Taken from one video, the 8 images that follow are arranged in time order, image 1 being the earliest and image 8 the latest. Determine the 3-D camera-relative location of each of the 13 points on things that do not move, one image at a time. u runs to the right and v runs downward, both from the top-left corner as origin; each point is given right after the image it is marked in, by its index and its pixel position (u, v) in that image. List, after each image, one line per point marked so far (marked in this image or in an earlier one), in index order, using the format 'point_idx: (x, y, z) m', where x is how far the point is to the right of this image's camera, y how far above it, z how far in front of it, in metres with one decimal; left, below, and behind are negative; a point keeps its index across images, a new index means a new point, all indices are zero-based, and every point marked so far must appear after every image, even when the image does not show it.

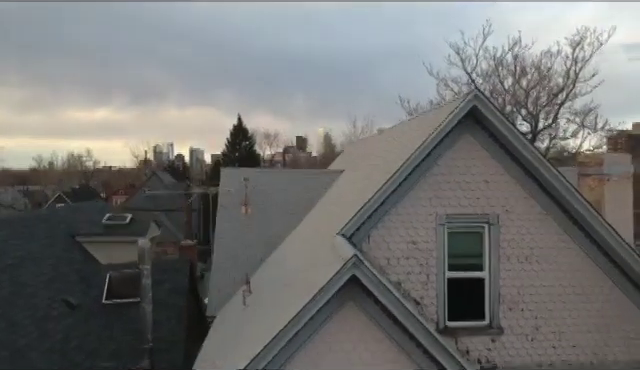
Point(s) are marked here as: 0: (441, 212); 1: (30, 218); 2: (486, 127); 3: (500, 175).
0: (+0.8, -0.2, +4.6) m
1: (-3.4, -0.4, +8.2) m
2: (+1.1, +0.4, +4.5) m
3: (+1.2, +0.1, +4.6) m
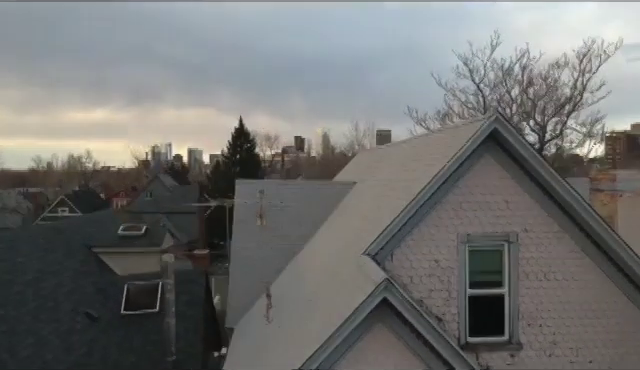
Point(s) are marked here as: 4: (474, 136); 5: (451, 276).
0: (+1.0, -0.3, +4.7) m
1: (-3.2, -0.6, +8.4) m
2: (+1.2, +0.2, +4.7) m
3: (+1.3, -0.1, +4.7) m
4: (+1.0, +0.3, +4.6) m
5: (+0.9, -0.6, +4.7) m
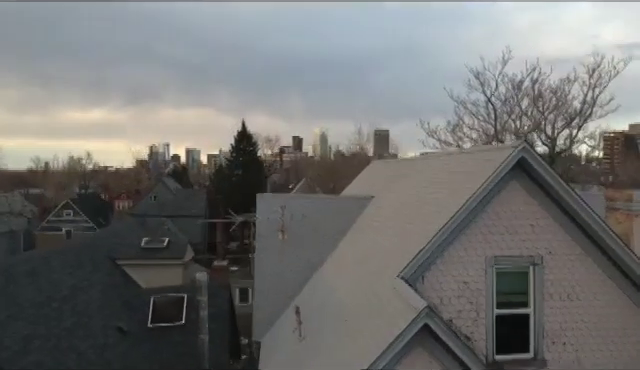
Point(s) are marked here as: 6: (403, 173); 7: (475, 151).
0: (+1.2, -0.5, +4.9) m
1: (-3.0, -0.8, +8.6) m
2: (+1.5, +0.1, +4.9) m
3: (+1.6, -0.2, +4.9) m
4: (+1.3, +0.1, +4.8) m
5: (+1.1, -0.8, +4.9) m
6: (+1.0, +0.1, +8.1) m
7: (+1.4, +0.3, +6.1) m
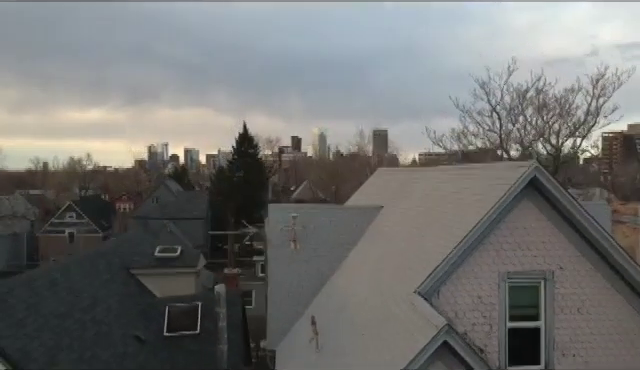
0: (+1.3, -0.6, +5.1) m
1: (-2.9, -0.9, +8.7) m
2: (+1.6, -0.1, +5.1) m
3: (+1.7, -0.4, +5.1) m
4: (+1.4, 0.0, +5.0) m
5: (+1.2, -0.9, +5.1) m
6: (+1.1, 0.0, +8.3) m
7: (+1.5, +0.2, +6.3) m
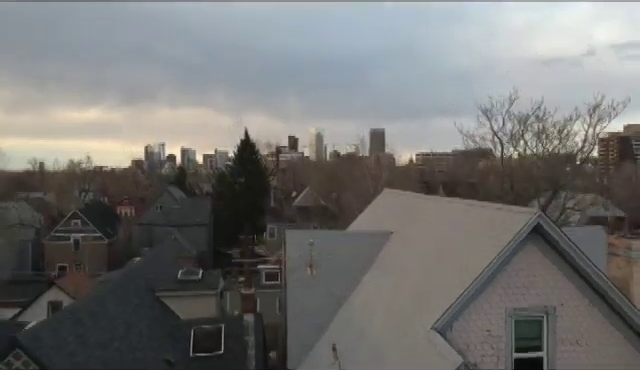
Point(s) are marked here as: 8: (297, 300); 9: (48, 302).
0: (+1.5, -1.0, +5.6) m
1: (-2.7, -1.2, +9.3) m
2: (+1.8, -0.4, +5.6) m
3: (+1.9, -0.7, +5.7) m
4: (+1.6, -0.3, +5.6) m
5: (+1.4, -1.3, +5.6) m
6: (+1.3, -0.4, +8.9) m
7: (+1.7, -0.2, +6.8) m
8: (-0.3, -1.4, +8.4) m
9: (-7.4, -3.2, +19.0) m
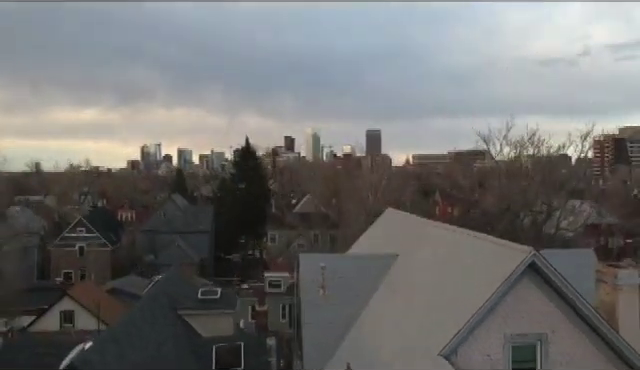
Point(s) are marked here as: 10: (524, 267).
0: (+1.7, -1.3, +6.3) m
1: (-2.5, -1.6, +10.0) m
2: (+2.0, -0.8, +6.3) m
3: (+2.1, -1.1, +6.4) m
4: (+1.8, -0.7, +6.3) m
5: (+1.6, -1.6, +6.3) m
6: (+1.4, -0.8, +9.6) m
7: (+1.9, -0.6, +7.5) m
8: (-0.1, -1.8, +9.1) m
9: (-7.3, -3.5, +19.6) m
10: (+1.8, -0.7, +6.3) m
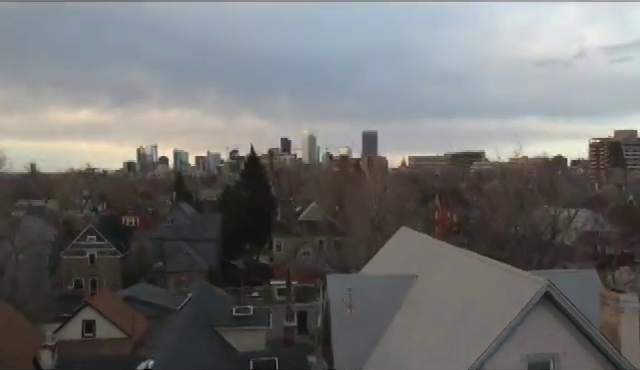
0: (+2.1, -1.8, +7.2) m
1: (-2.1, -2.0, +10.8) m
2: (+2.4, -1.2, +7.2) m
3: (+2.5, -1.5, +7.3) m
4: (+2.2, -1.1, +7.2) m
5: (+2.0, -2.0, +7.2) m
6: (+1.8, -1.2, +10.5) m
7: (+2.3, -1.0, +8.4) m
8: (+0.3, -2.2, +10.0) m
9: (-6.9, -4.0, +20.5) m
10: (+2.2, -1.1, +7.2) m
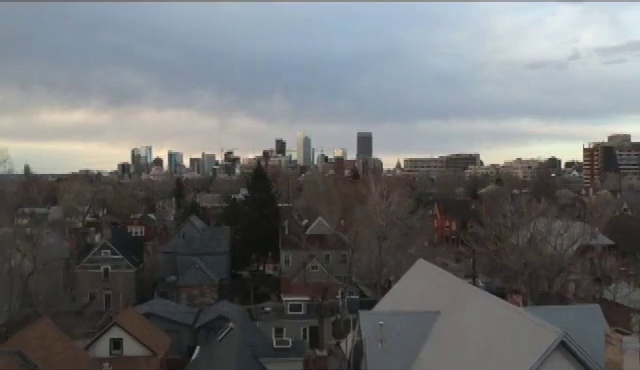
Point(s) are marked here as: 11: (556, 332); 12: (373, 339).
0: (+2.7, -2.5, +8.5) m
1: (-1.6, -2.8, +12.0) m
2: (+3.0, -2.0, +8.5) m
3: (+3.1, -2.3, +8.5) m
4: (+2.8, -1.9, +8.4) m
5: (+2.6, -2.8, +8.5) m
6: (+2.4, -1.9, +11.7) m
7: (+2.9, -1.8, +9.7) m
8: (+0.9, -2.9, +11.2) m
9: (-6.5, -4.8, +21.7) m
10: (+2.8, -1.9, +8.4) m
11: (+2.9, -1.8, +8.5) m
12: (+0.9, -2.5, +11.5) m
